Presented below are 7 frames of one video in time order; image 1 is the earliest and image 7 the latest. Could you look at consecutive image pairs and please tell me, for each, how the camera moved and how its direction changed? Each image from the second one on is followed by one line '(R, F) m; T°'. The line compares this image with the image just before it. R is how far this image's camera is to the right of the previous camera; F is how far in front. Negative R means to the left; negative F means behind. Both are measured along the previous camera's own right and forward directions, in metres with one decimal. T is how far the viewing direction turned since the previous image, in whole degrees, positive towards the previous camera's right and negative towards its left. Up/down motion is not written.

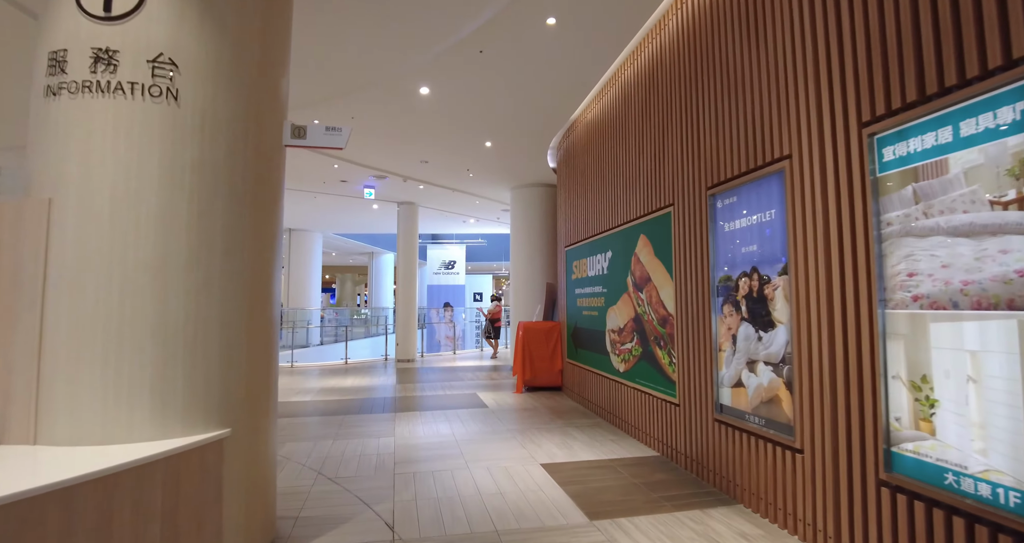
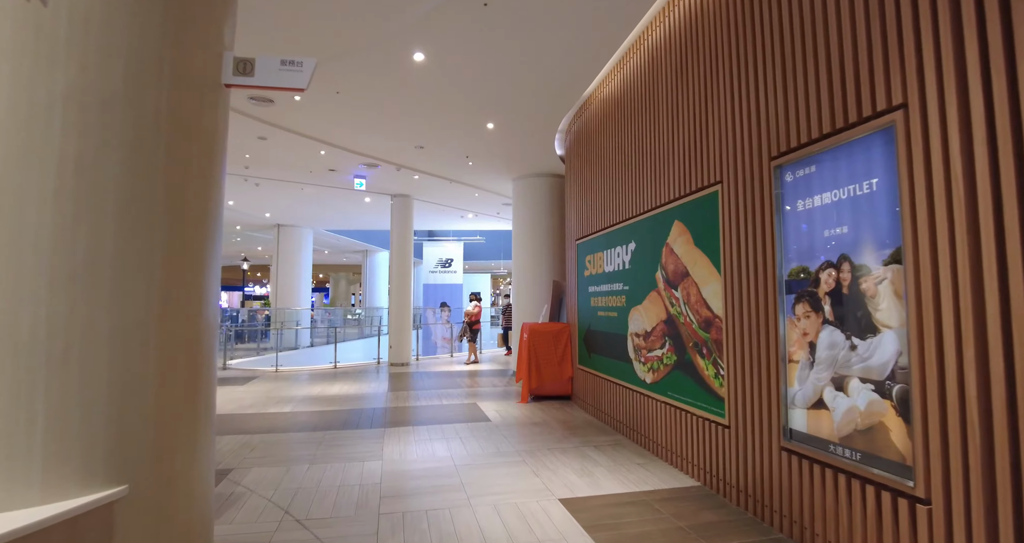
(-0.1, +0.8) m; 0°
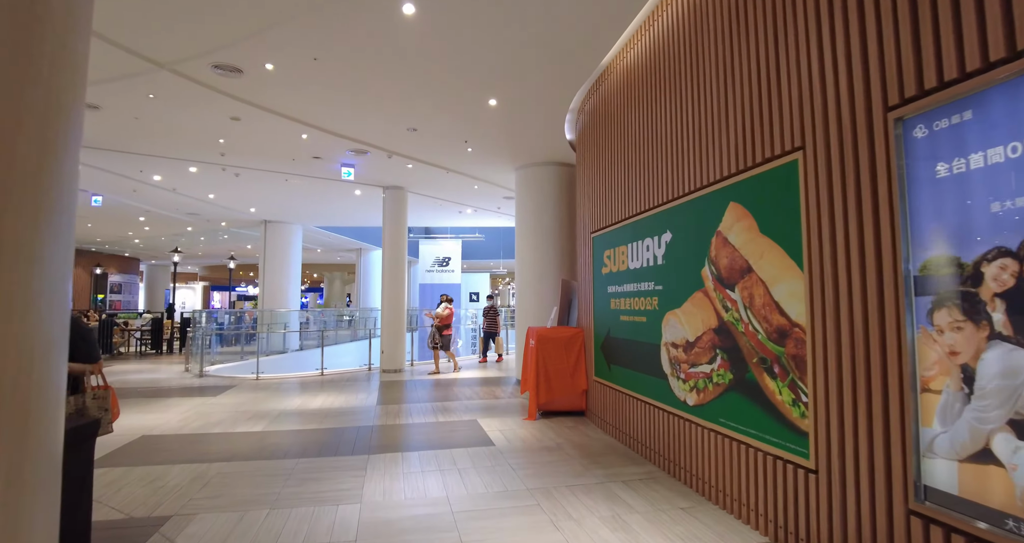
(-0.1, +0.8) m; 0°
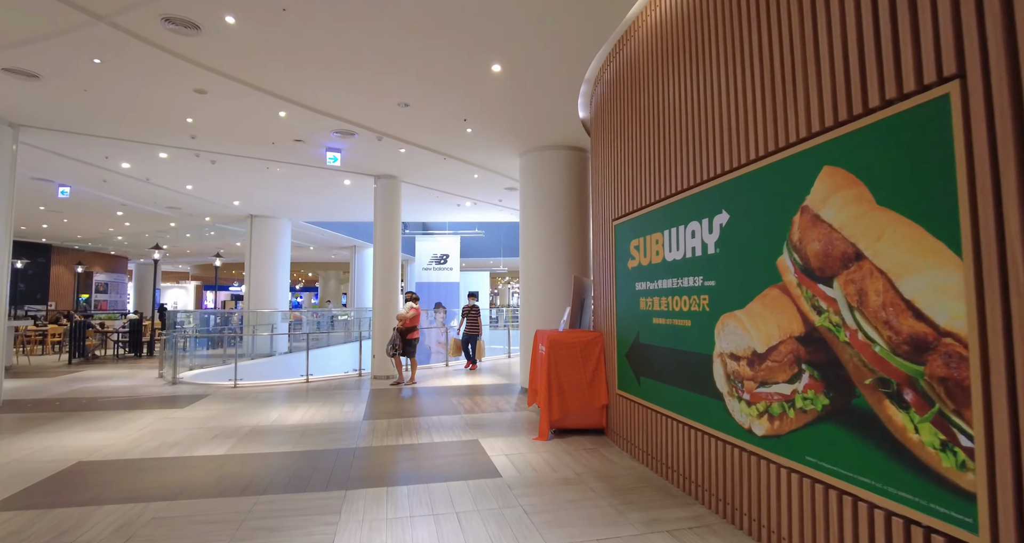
(-0.1, +0.9) m; 0°
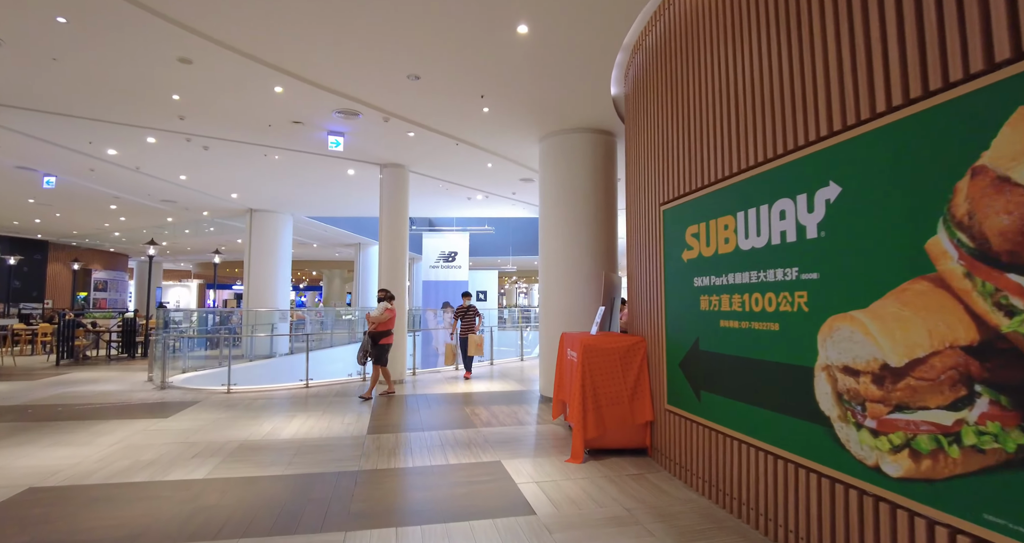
(-0.2, +0.7) m; -1°
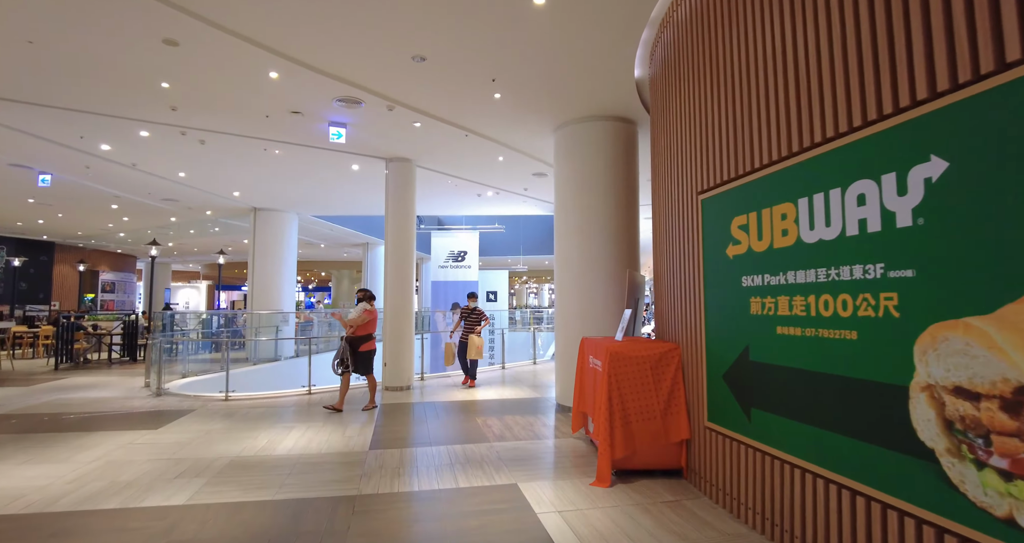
(-0.1, +0.5) m; -1°
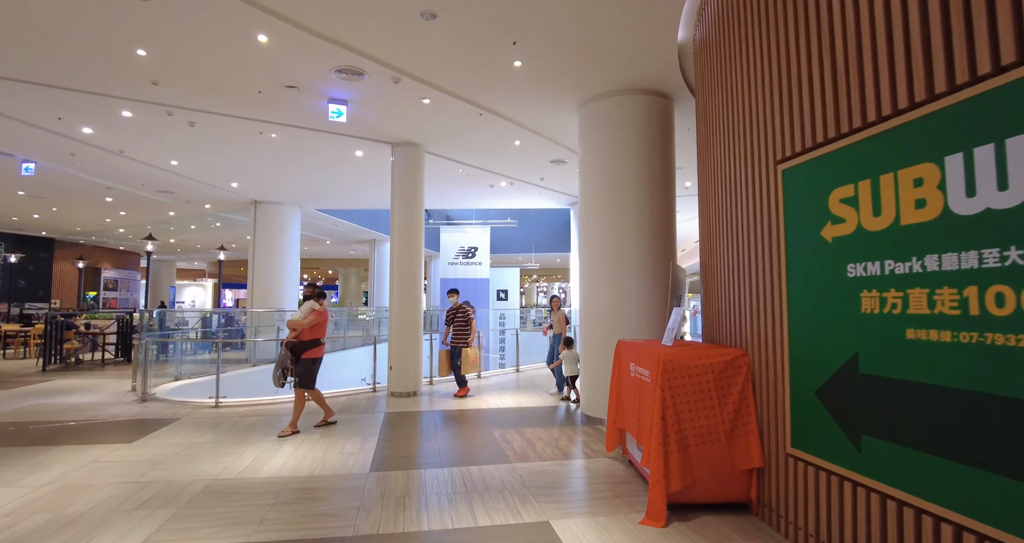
(-0.1, +0.7) m; -1°
